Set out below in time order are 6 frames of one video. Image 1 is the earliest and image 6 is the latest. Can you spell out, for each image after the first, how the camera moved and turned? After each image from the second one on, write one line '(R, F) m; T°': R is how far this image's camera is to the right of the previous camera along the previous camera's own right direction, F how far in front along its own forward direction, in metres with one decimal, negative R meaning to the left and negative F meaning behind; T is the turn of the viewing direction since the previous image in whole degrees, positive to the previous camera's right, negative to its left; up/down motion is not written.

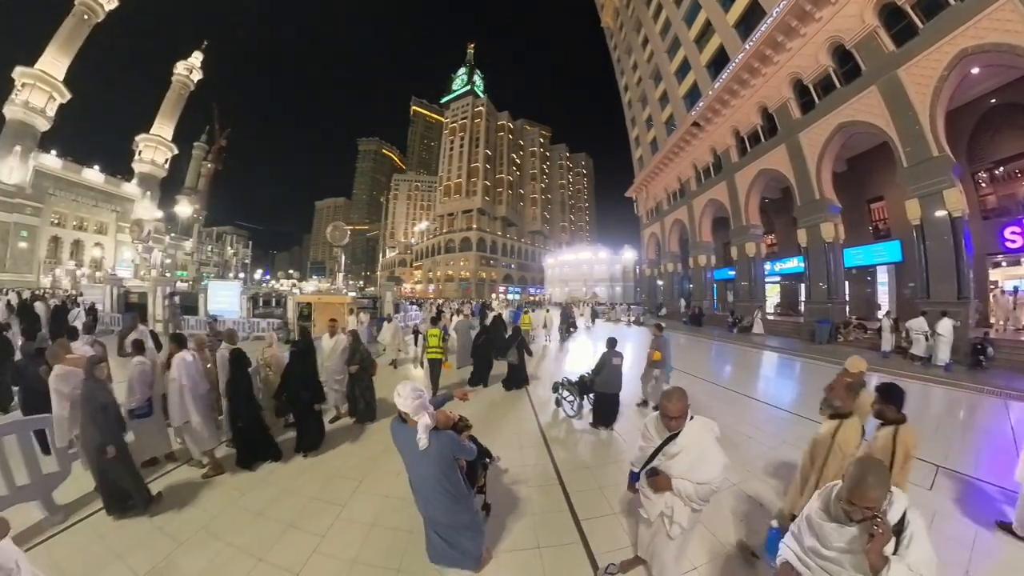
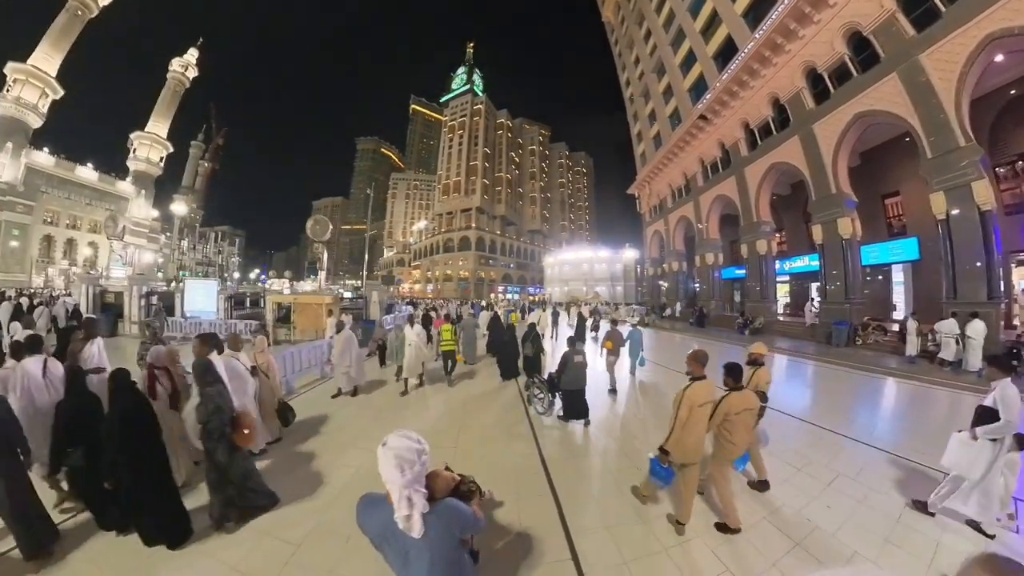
(+0.1, +0.7) m; 0°
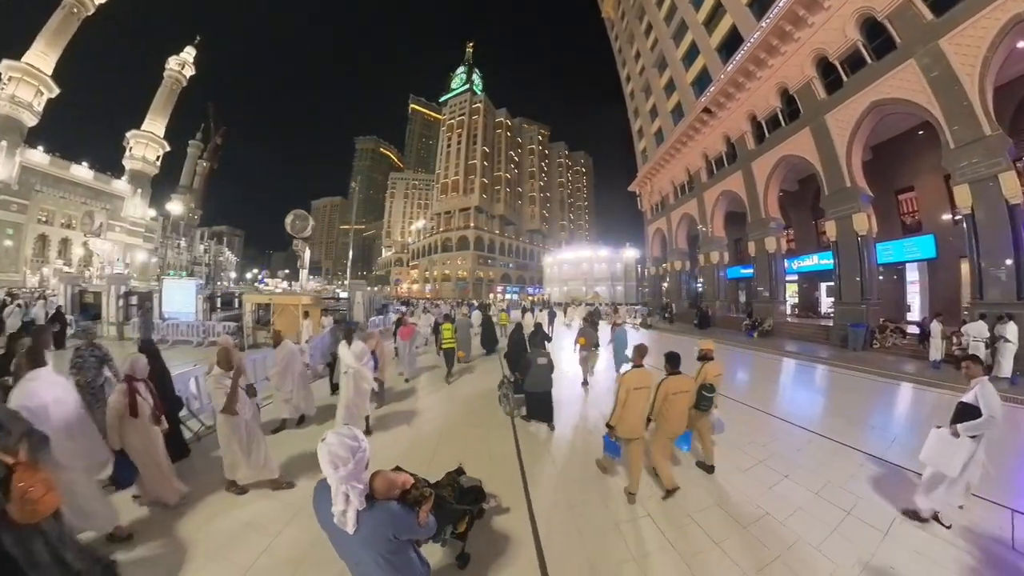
(+0.2, +0.6) m; 0°
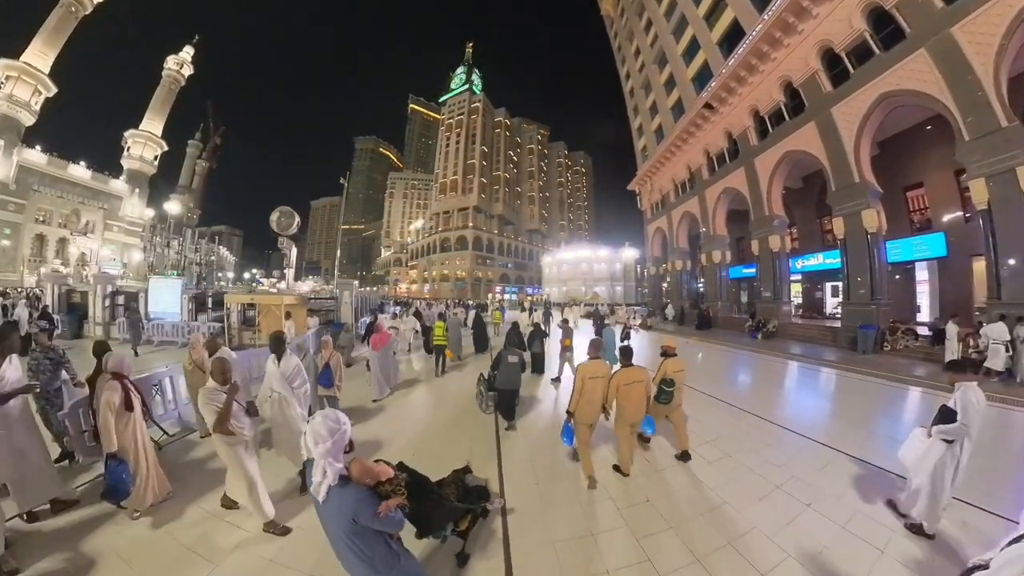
(+0.1, +0.4) m; 0°
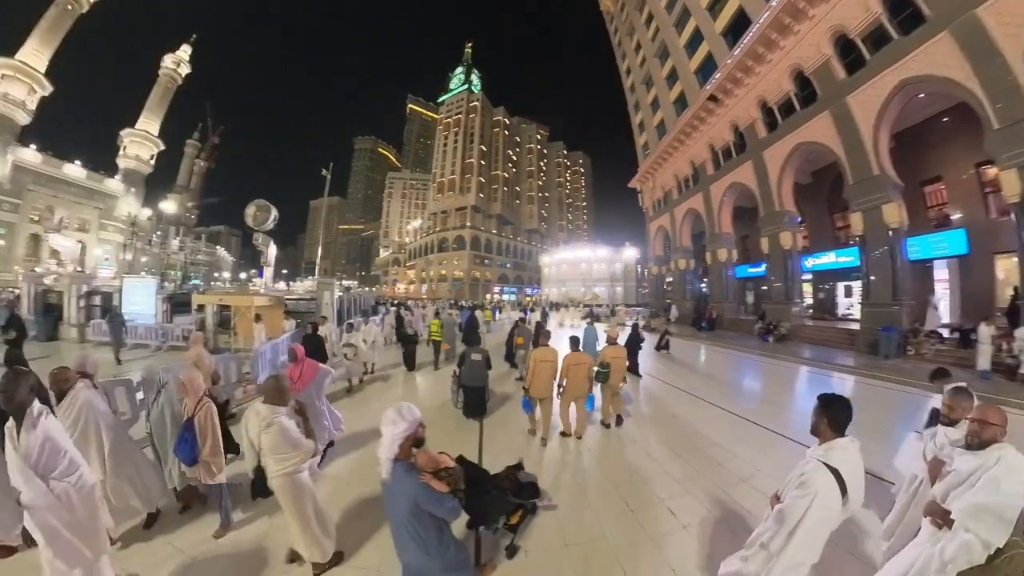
(+0.1, +0.6) m; 0°
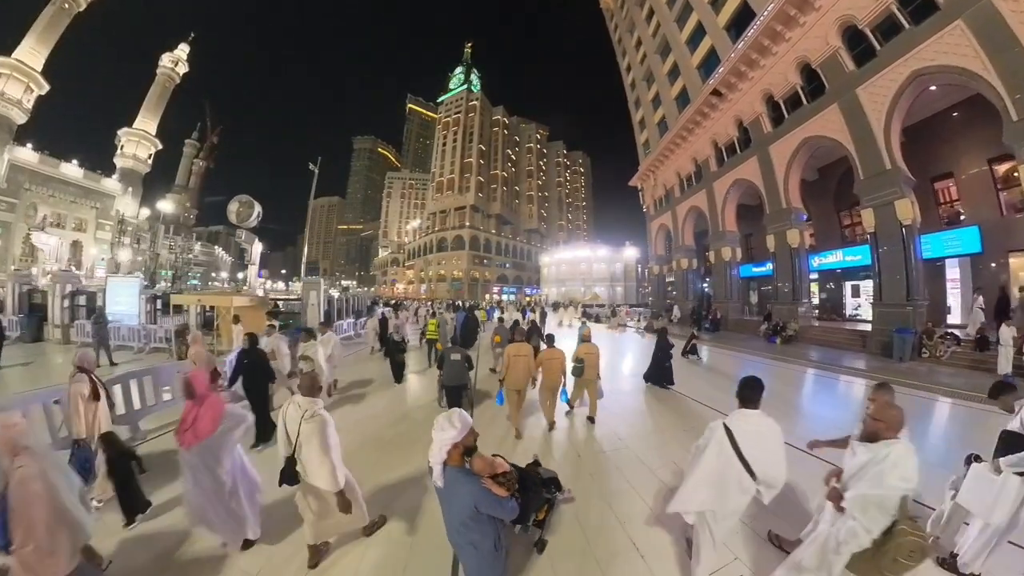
(+0.1, +0.4) m; 0°
